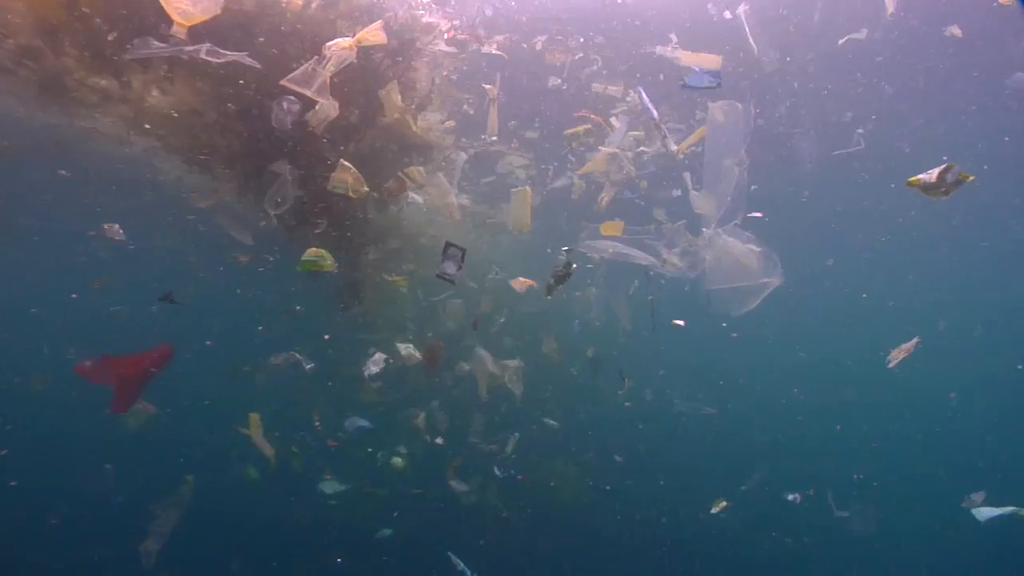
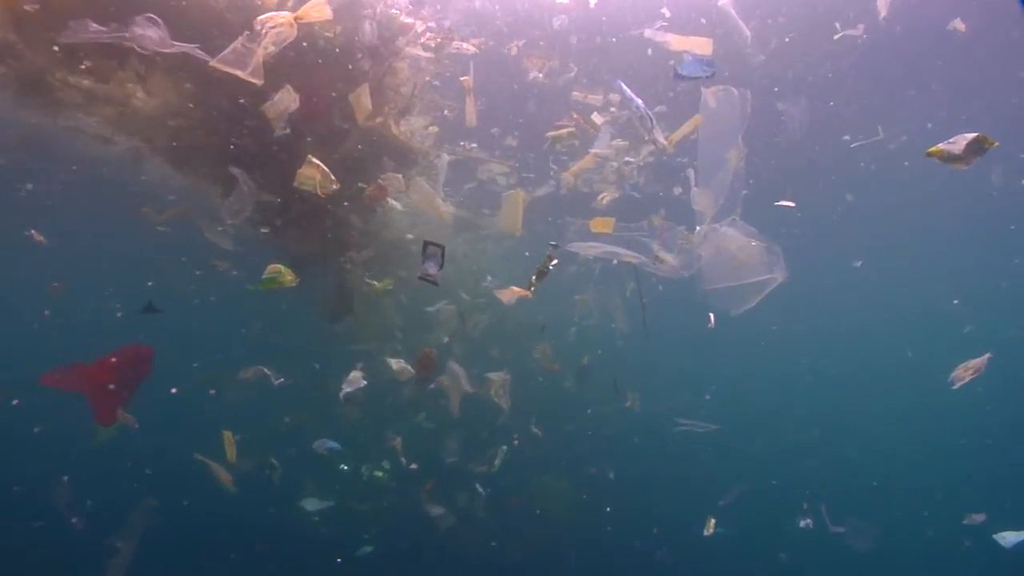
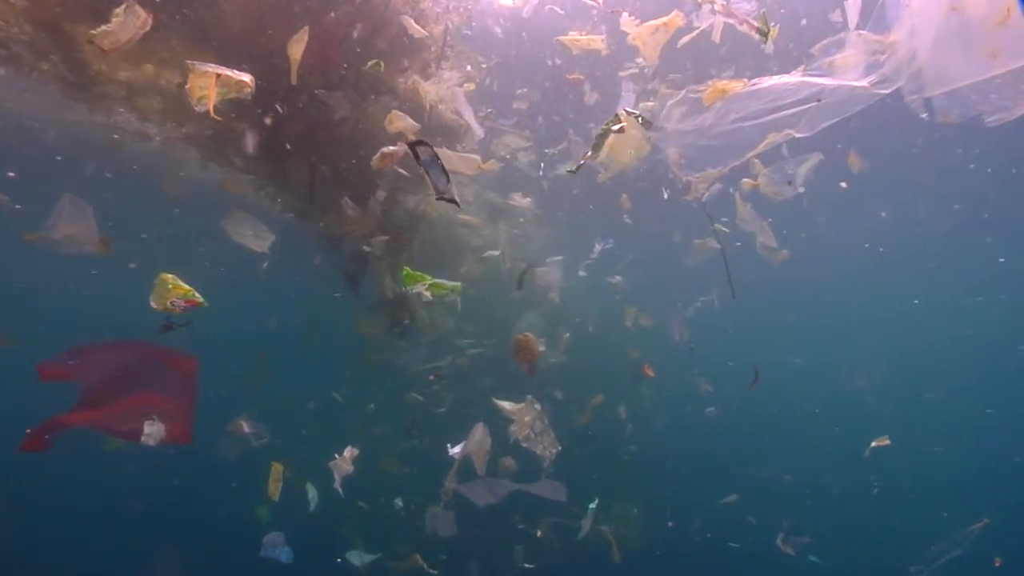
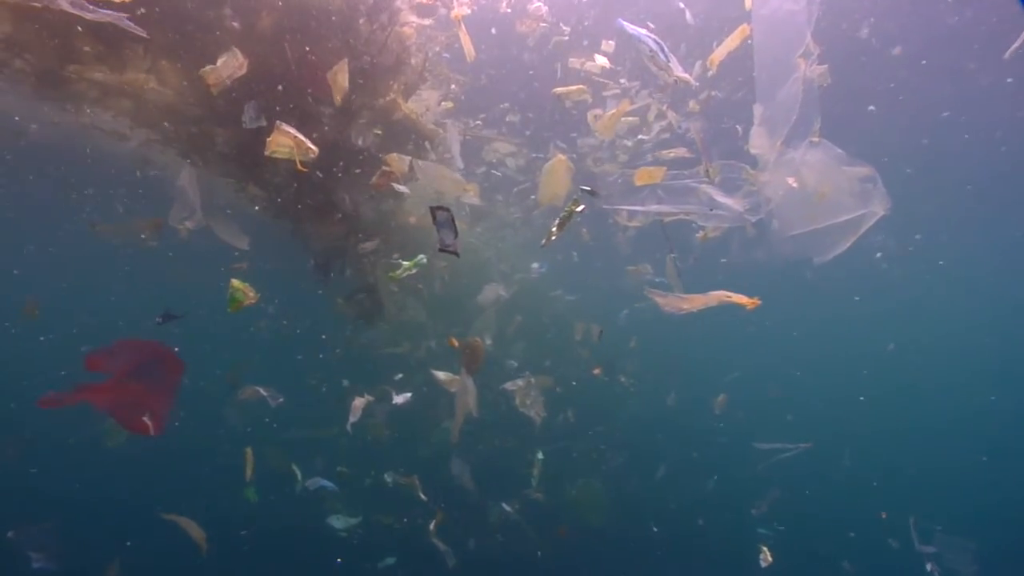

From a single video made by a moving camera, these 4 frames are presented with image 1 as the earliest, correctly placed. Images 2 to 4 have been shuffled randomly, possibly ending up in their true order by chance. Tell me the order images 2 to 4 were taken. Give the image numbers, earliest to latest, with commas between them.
2, 4, 3
